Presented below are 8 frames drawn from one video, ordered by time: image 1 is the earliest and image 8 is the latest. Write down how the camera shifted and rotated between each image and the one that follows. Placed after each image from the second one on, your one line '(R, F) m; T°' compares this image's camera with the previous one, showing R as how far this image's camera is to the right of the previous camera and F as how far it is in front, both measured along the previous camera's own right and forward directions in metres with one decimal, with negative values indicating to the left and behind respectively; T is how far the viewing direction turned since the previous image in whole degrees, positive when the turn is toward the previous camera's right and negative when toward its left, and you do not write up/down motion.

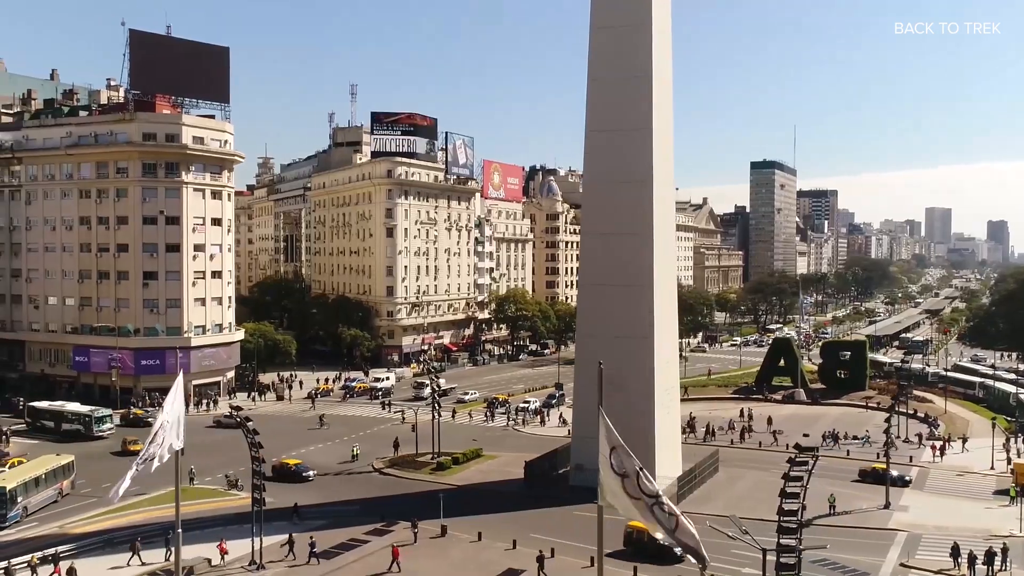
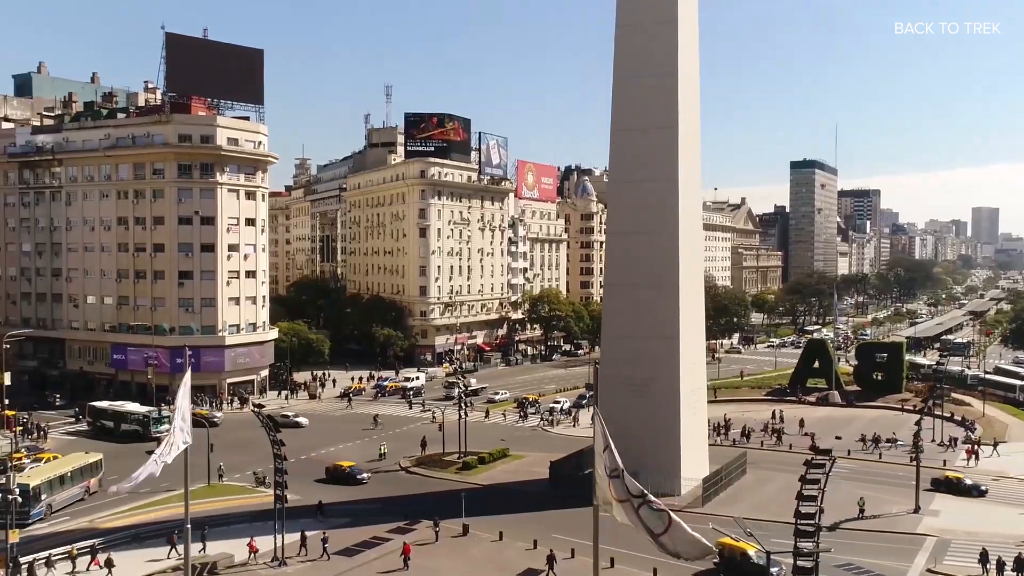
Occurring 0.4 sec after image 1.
(+0.6, 0.0) m; -2°
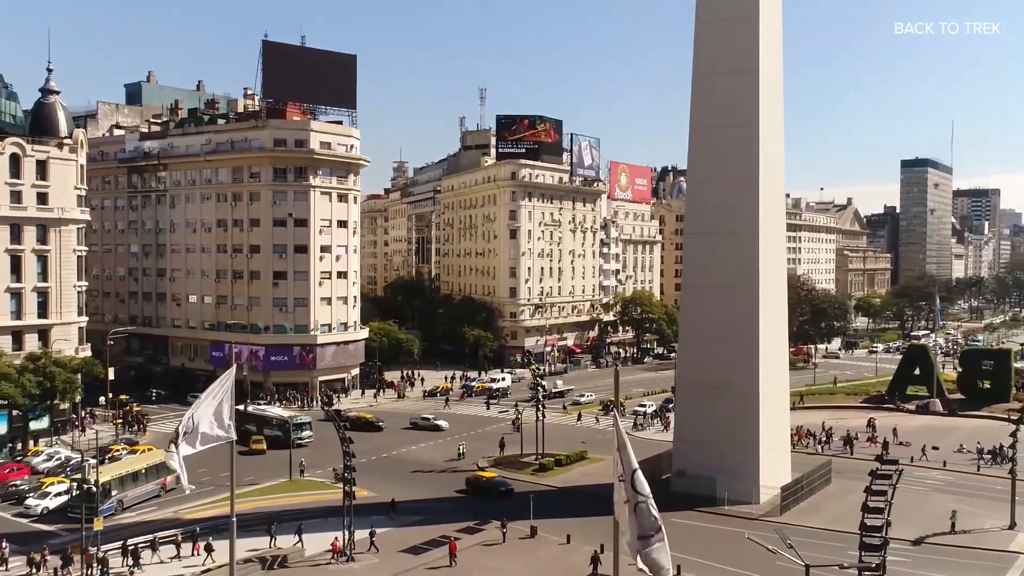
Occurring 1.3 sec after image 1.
(+1.2, +0.2) m; -6°
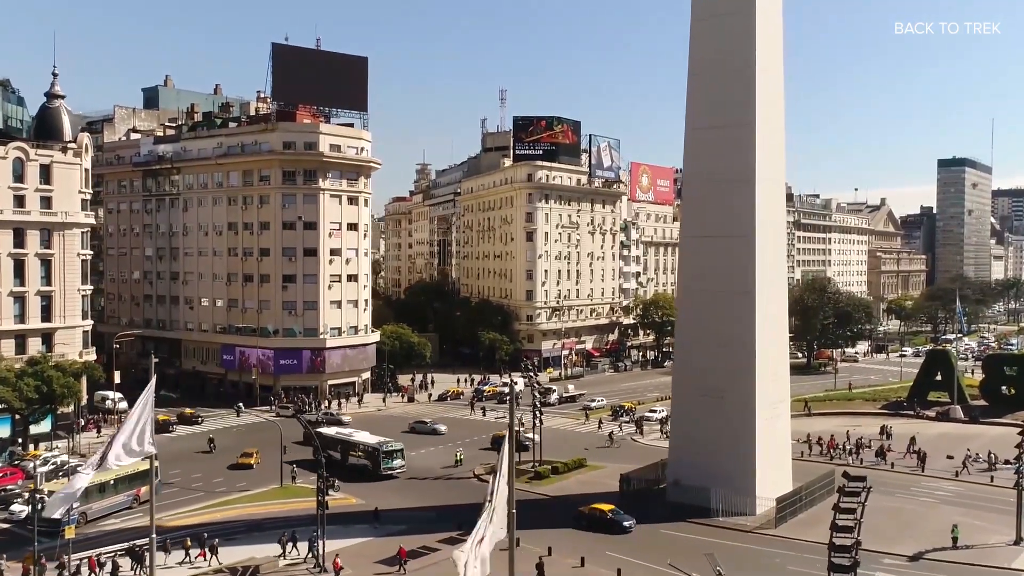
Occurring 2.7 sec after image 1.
(+2.0, +0.9) m; -2°
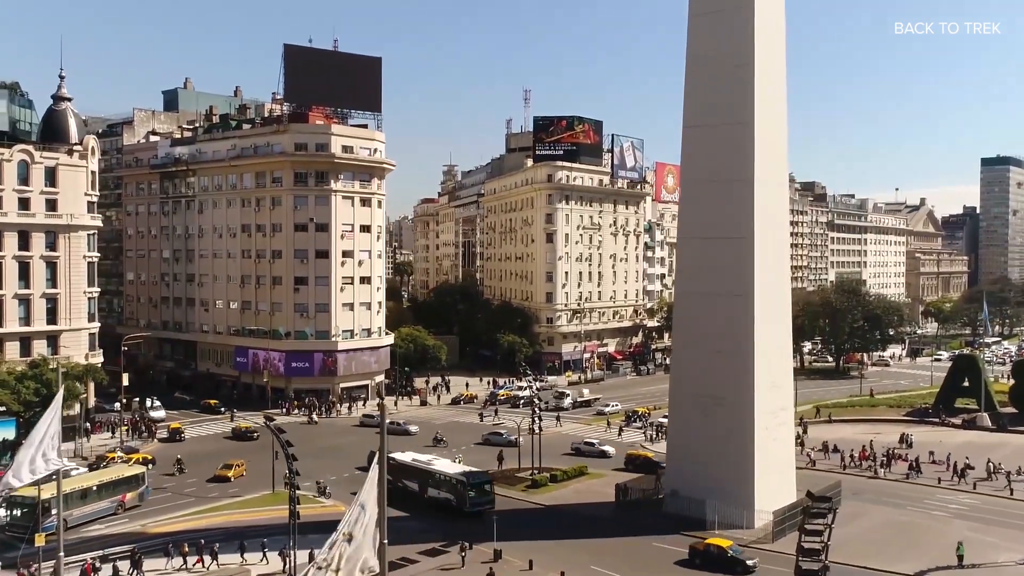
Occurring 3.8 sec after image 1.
(+2.0, +1.2) m; -2°
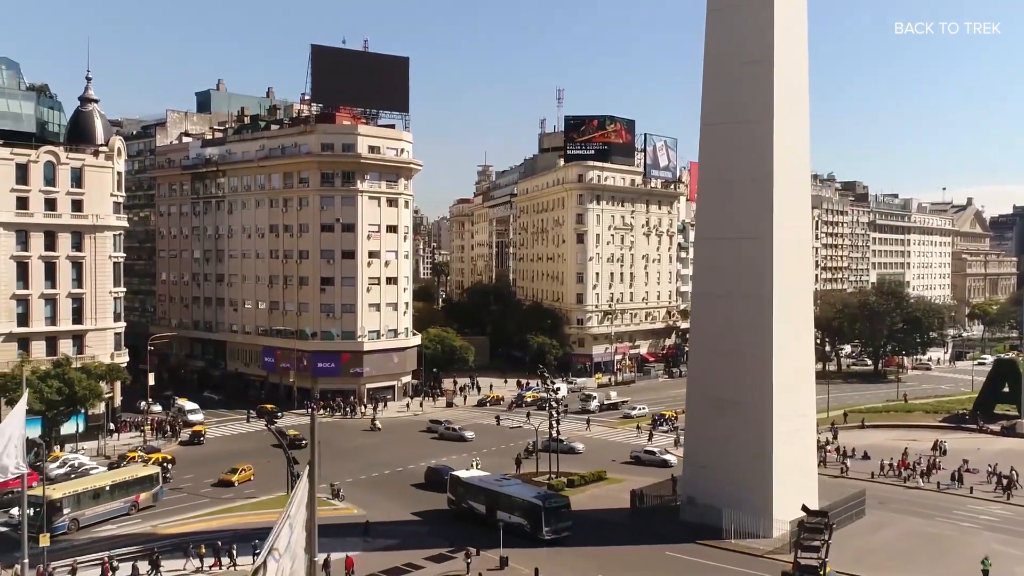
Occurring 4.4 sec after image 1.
(+1.2, +0.7) m; -3°
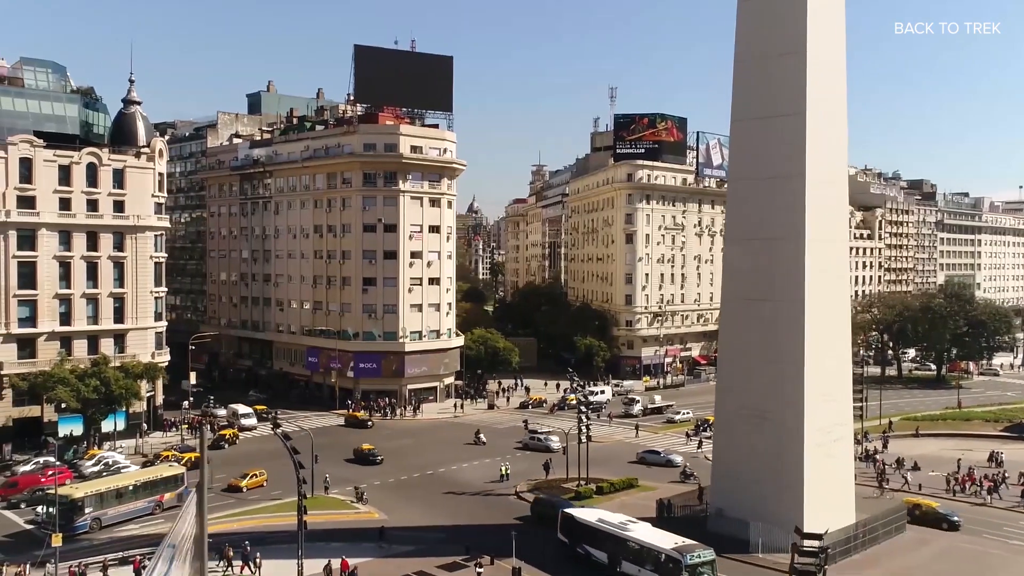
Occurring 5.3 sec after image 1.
(+1.7, +1.0) m; -4°
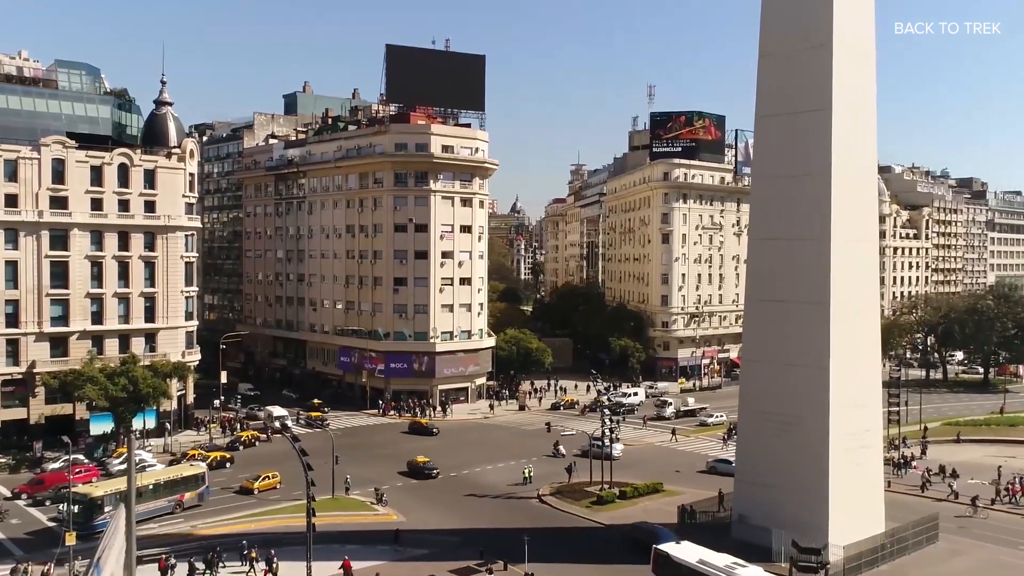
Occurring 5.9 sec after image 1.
(+1.1, +0.6) m; -3°
